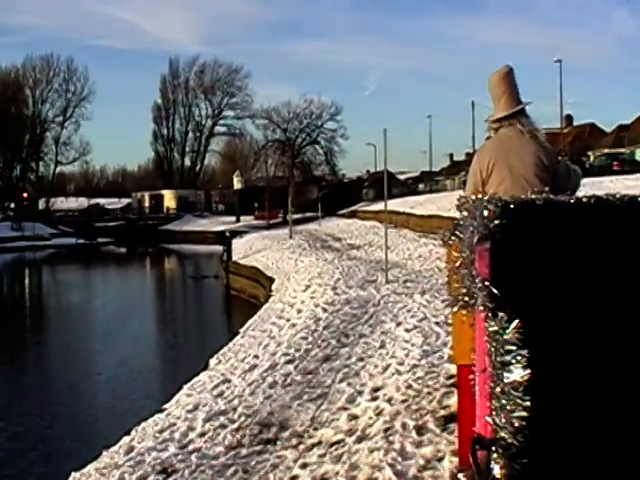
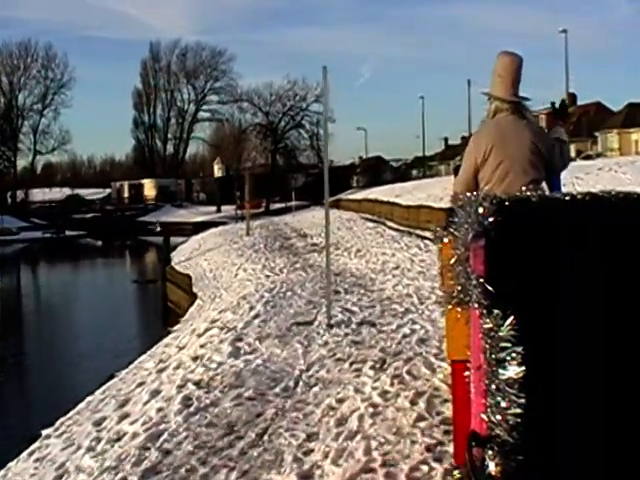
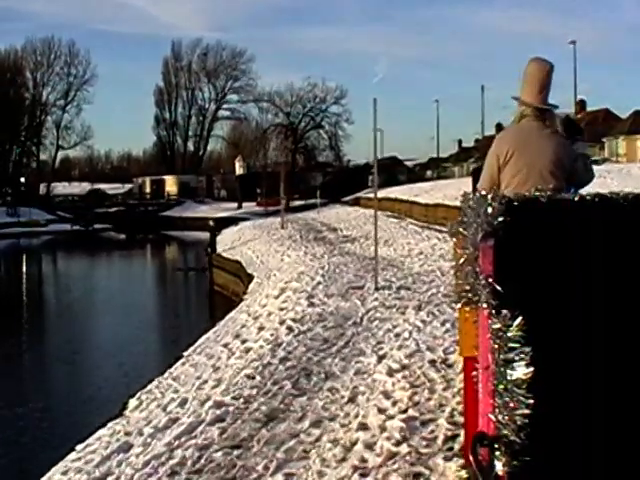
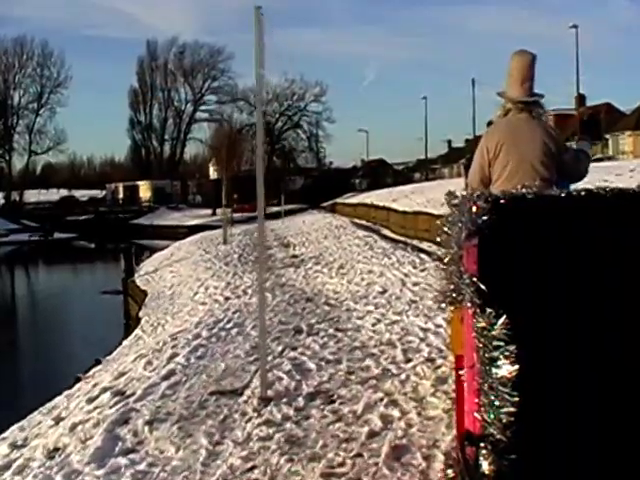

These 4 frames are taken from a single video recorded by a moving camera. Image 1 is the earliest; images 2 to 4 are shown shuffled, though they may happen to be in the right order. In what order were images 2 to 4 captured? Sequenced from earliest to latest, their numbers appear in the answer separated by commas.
3, 2, 4
